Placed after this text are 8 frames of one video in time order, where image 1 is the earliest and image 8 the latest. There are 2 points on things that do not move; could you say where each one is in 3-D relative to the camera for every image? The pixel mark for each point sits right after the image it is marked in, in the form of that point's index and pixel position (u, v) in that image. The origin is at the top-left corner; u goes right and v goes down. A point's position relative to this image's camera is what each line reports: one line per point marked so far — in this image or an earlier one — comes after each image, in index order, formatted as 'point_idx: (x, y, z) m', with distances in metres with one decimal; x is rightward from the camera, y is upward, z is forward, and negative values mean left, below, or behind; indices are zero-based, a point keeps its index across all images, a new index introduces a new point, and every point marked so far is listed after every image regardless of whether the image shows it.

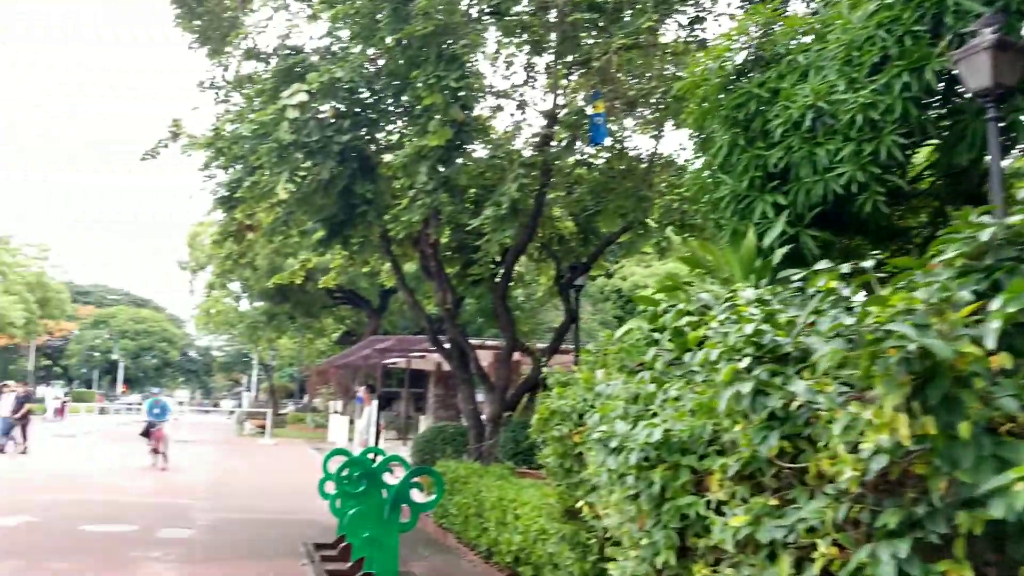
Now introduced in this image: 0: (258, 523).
0: (-3.0, -2.8, +10.8) m
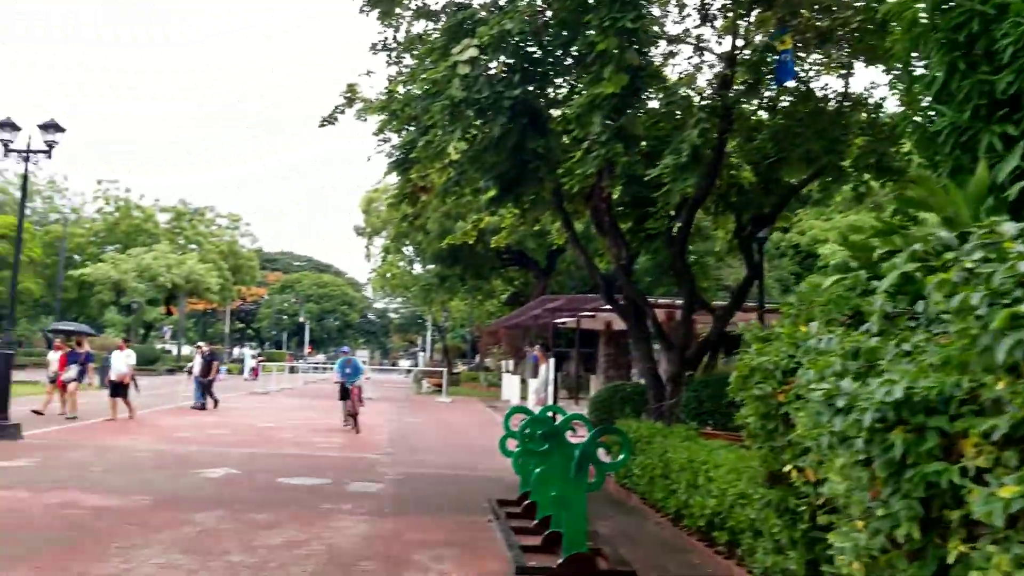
0: (-0.8, -2.3, +11.0) m
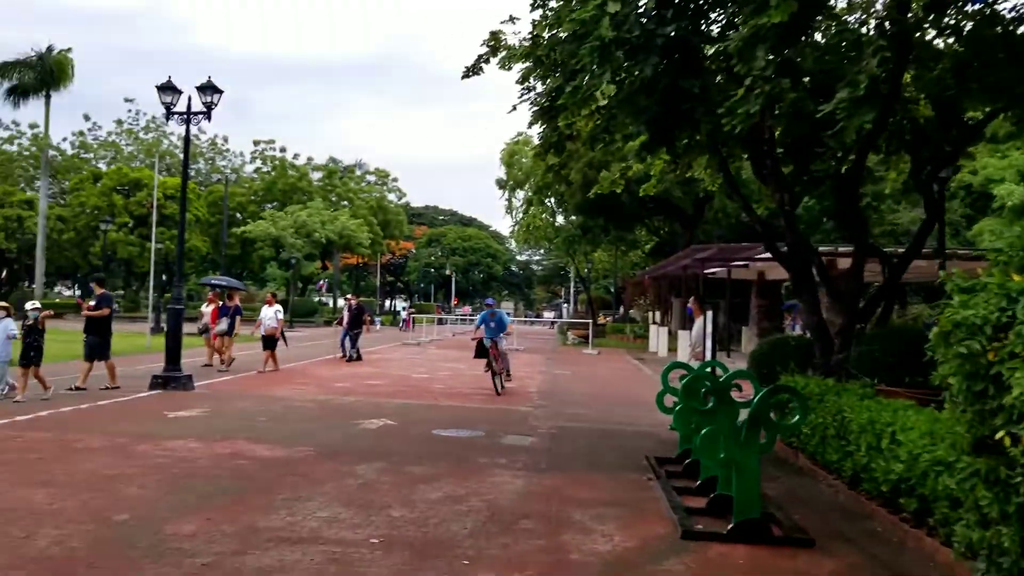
0: (+1.0, -1.7, +10.7) m
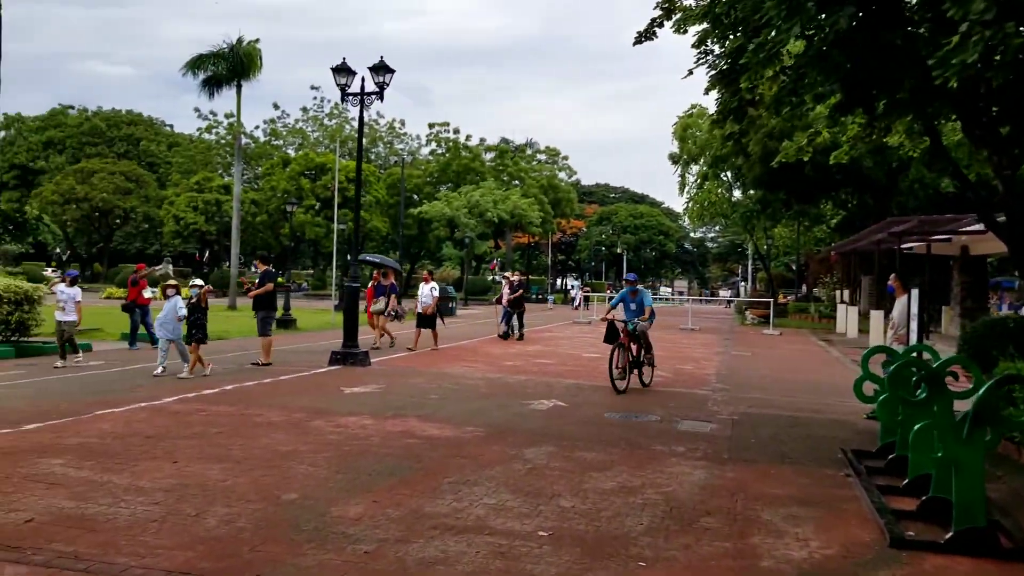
0: (+3.0, -1.5, +9.9) m
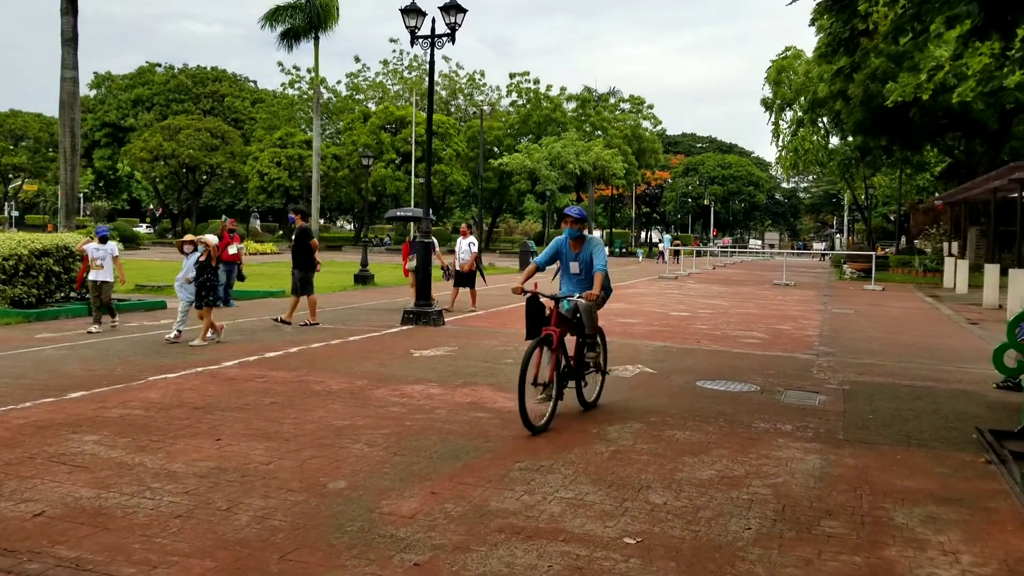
0: (+3.8, -1.0, +8.8) m
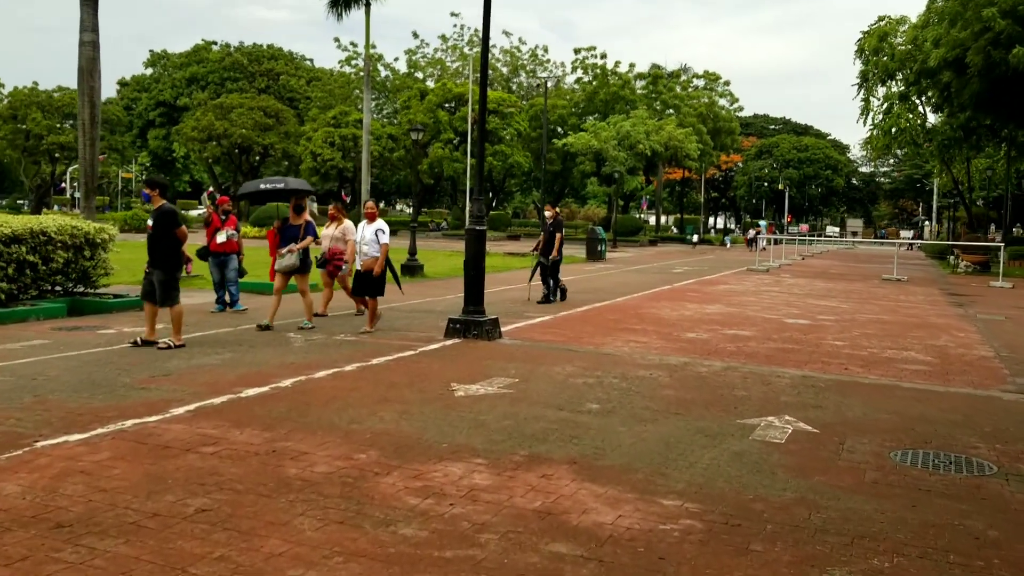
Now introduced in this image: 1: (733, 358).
0: (+4.3, -1.2, +5.5) m
1: (+2.3, -0.7, +9.5) m
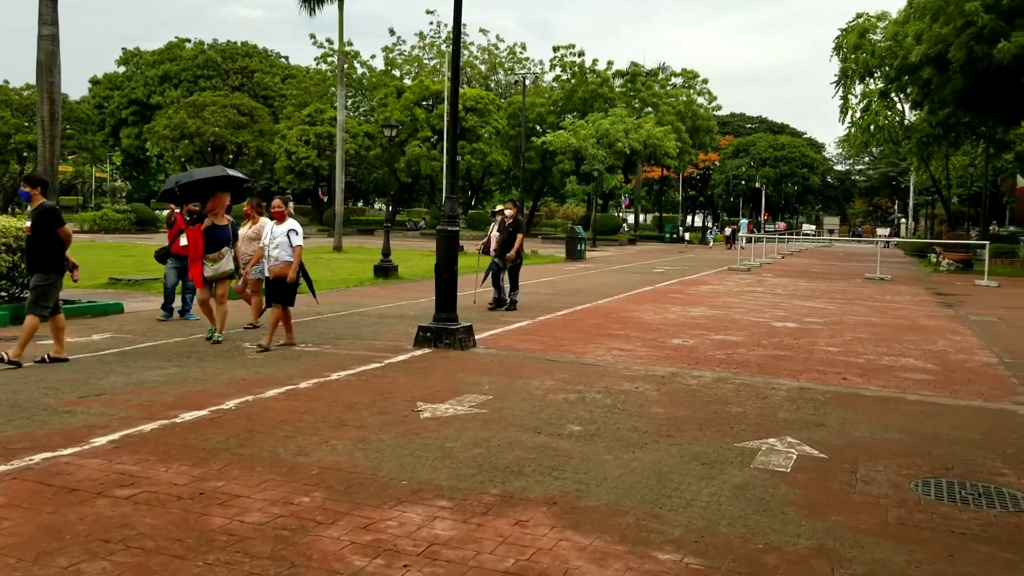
0: (+4.2, -1.2, +4.9) m
1: (+2.1, -0.8, +8.9) m
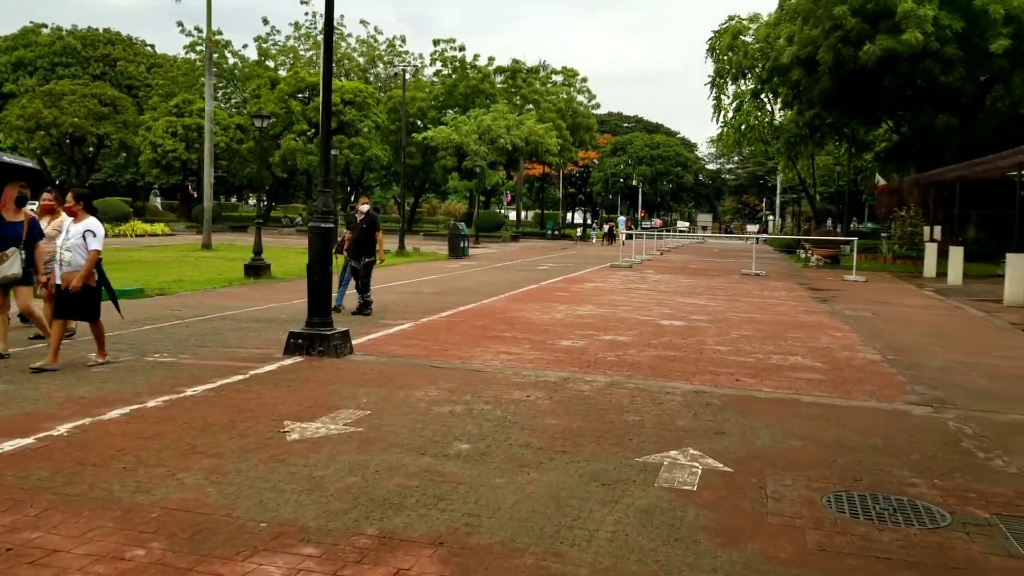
0: (+3.6, -1.2, +4.8) m
1: (+1.0, -0.8, +8.5) m
